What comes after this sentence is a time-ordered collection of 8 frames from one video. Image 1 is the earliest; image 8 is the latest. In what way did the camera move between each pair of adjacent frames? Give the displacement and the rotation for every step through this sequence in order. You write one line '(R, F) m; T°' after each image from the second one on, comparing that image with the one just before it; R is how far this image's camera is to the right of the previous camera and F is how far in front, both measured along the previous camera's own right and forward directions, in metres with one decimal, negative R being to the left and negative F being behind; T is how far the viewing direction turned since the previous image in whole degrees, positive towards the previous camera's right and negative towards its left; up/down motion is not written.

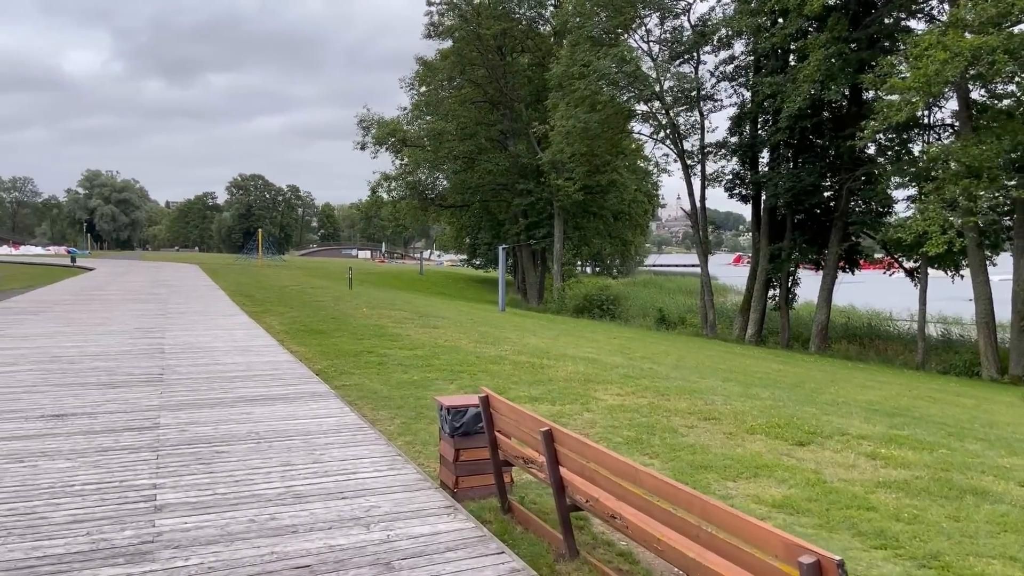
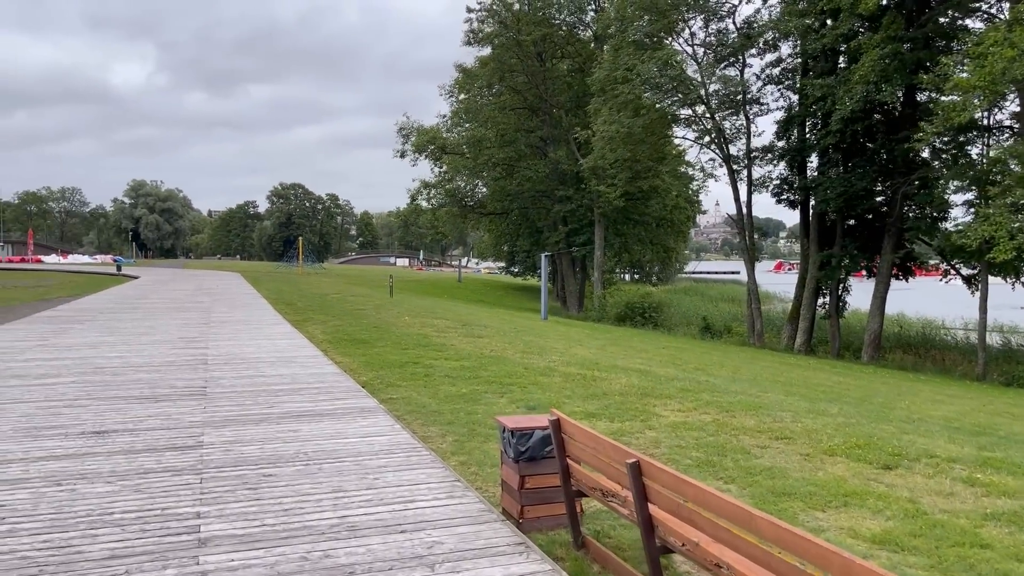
(-0.2, +0.4) m; -2°
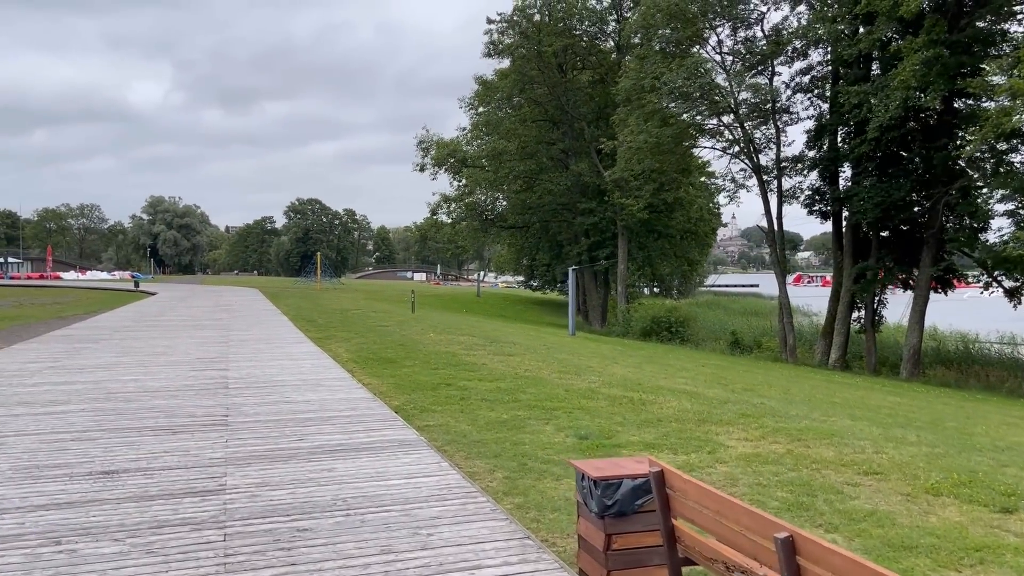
(-0.3, +0.6) m; -1°
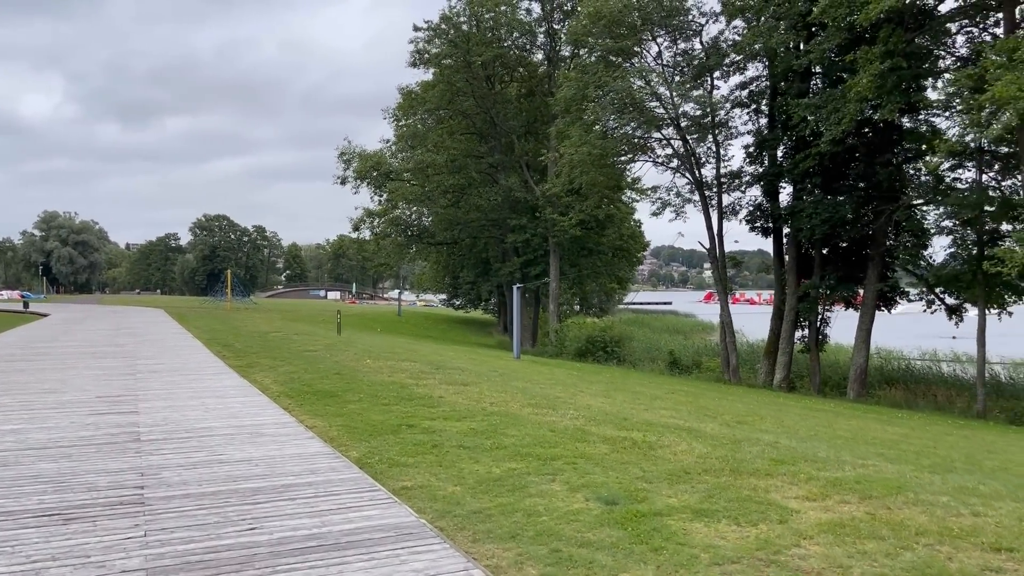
(-0.6, +1.5) m; +6°
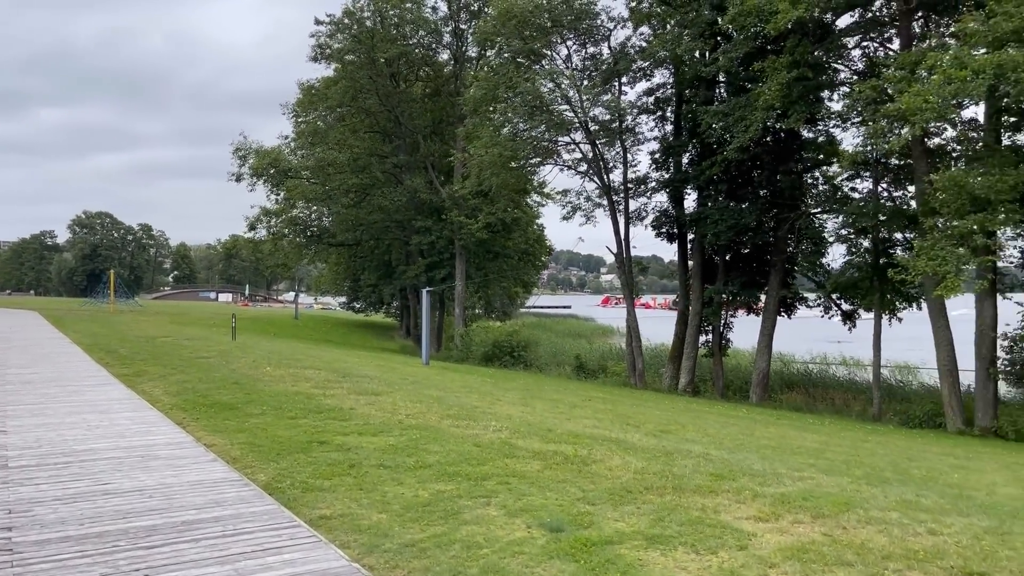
(-0.2, +0.5) m; +7°
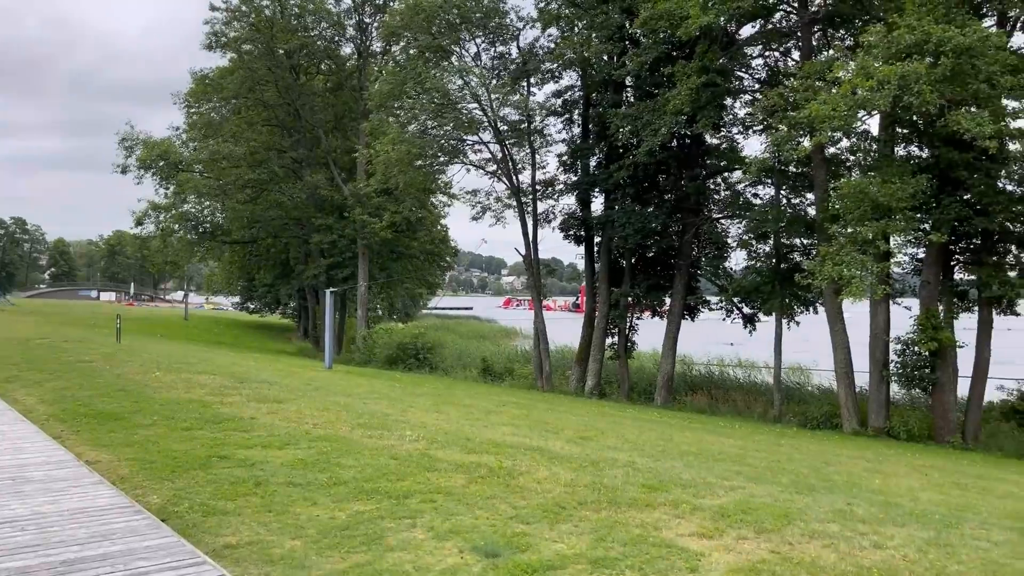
(-0.2, +0.4) m; +7°
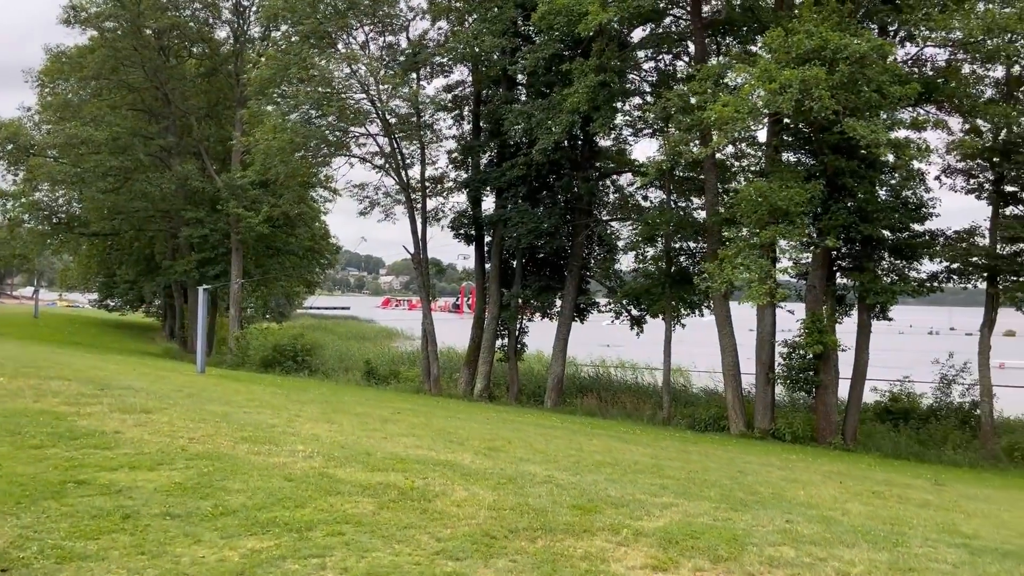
(-0.3, +0.7) m; +8°
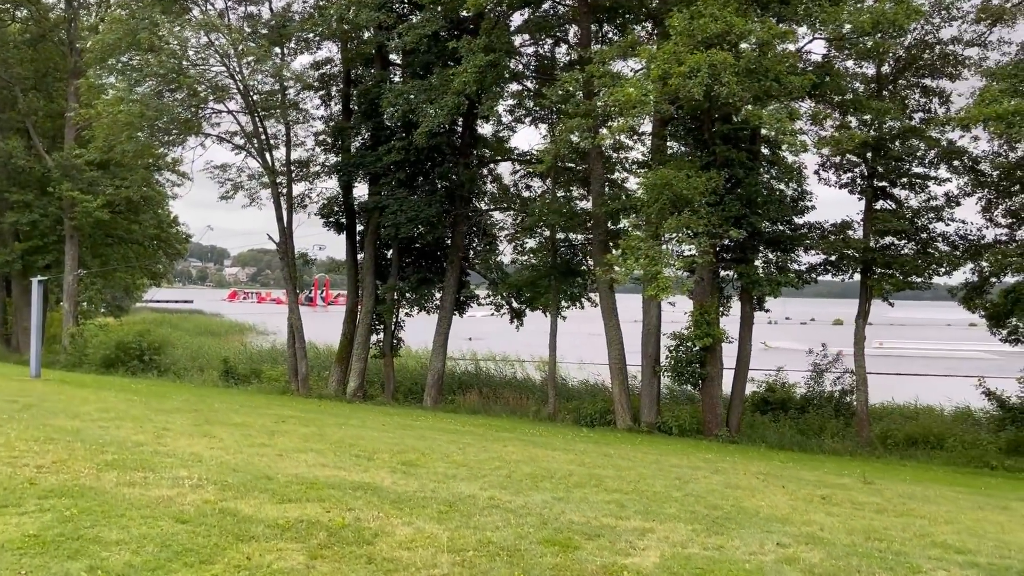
(-0.6, +1.1) m; +10°
